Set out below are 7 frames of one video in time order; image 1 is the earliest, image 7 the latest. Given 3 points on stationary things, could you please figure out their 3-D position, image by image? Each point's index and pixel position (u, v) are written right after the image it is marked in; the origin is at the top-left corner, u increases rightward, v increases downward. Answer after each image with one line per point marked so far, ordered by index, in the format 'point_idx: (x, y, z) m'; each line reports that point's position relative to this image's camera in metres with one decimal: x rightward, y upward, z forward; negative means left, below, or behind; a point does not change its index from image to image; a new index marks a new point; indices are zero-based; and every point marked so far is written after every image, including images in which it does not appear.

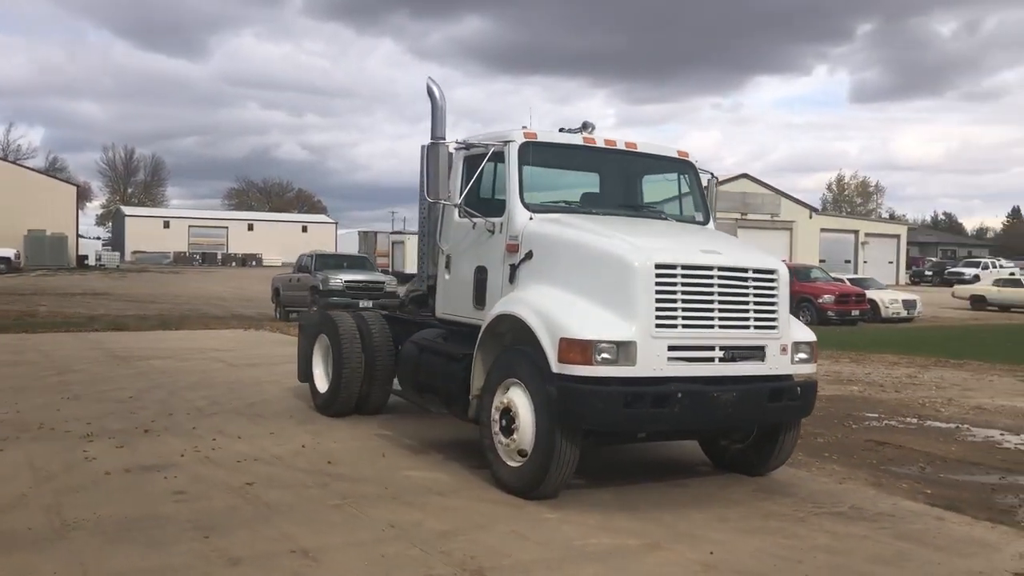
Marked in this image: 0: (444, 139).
0: (-0.6, +1.3, +8.1) m
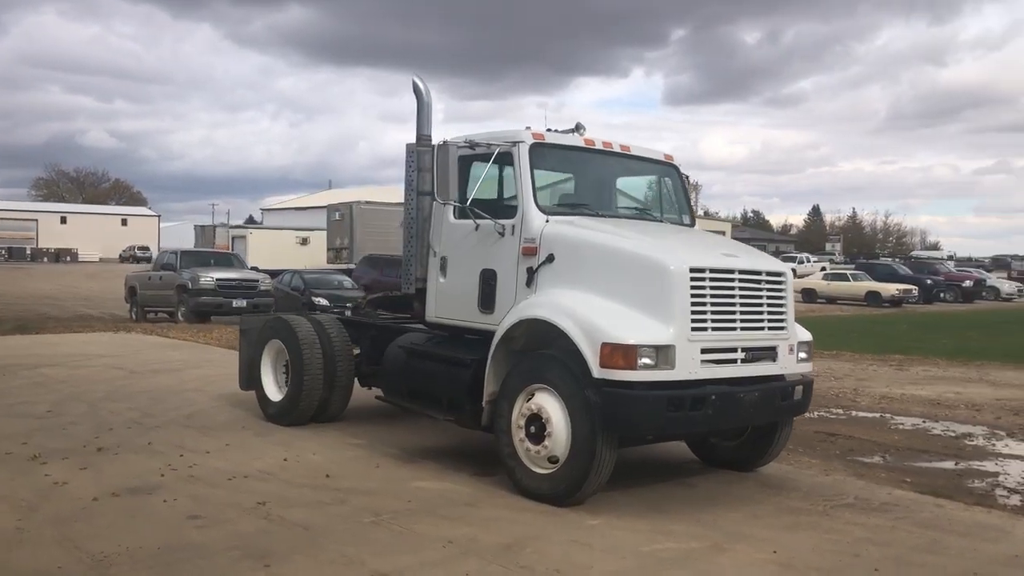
0: (-0.7, +1.2, +7.8) m
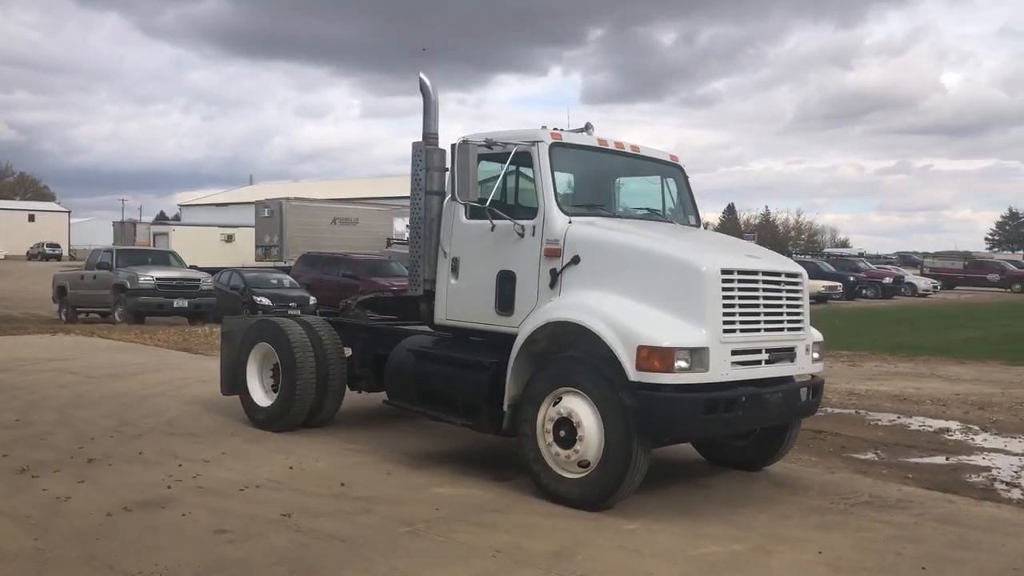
0: (-0.6, +1.2, +7.7) m
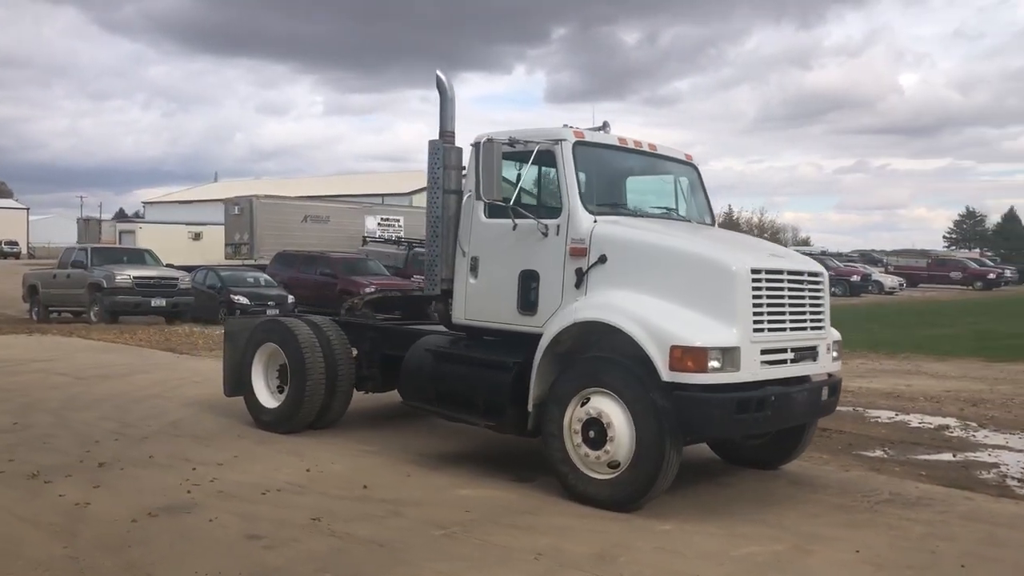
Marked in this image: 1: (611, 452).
0: (-0.5, +1.2, +7.6) m
1: (+0.6, -1.1, +6.3) m
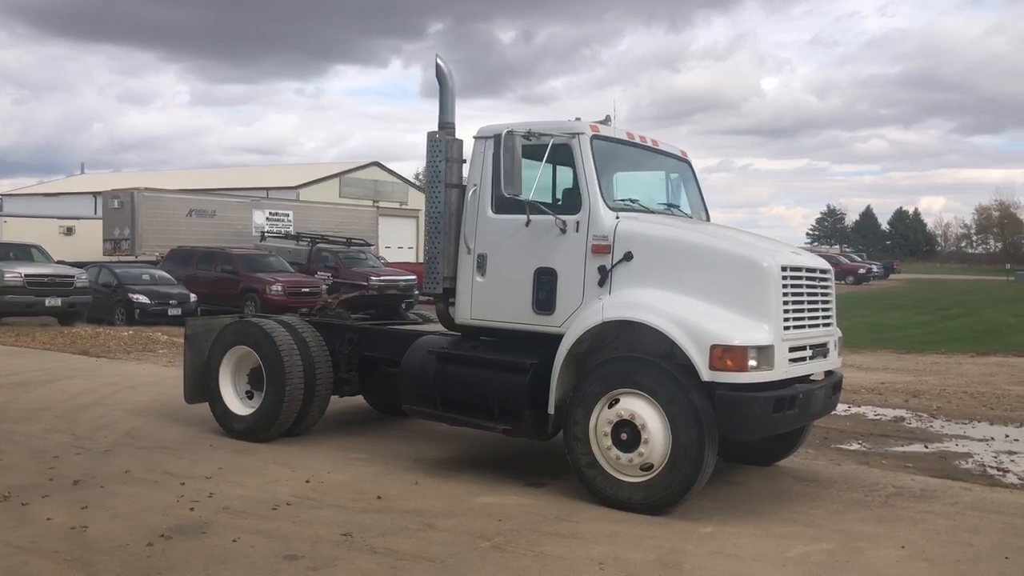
0: (-0.4, +1.2, +7.3) m
1: (+0.8, -1.1, +6.1) m
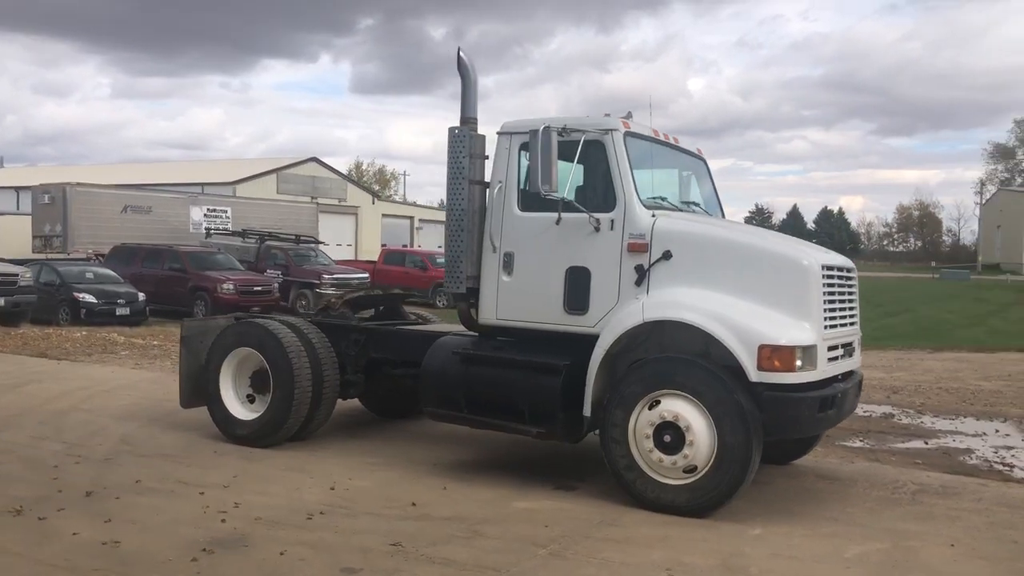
0: (-0.3, +1.2, +7.1) m
1: (+1.1, -1.1, +6.0) m
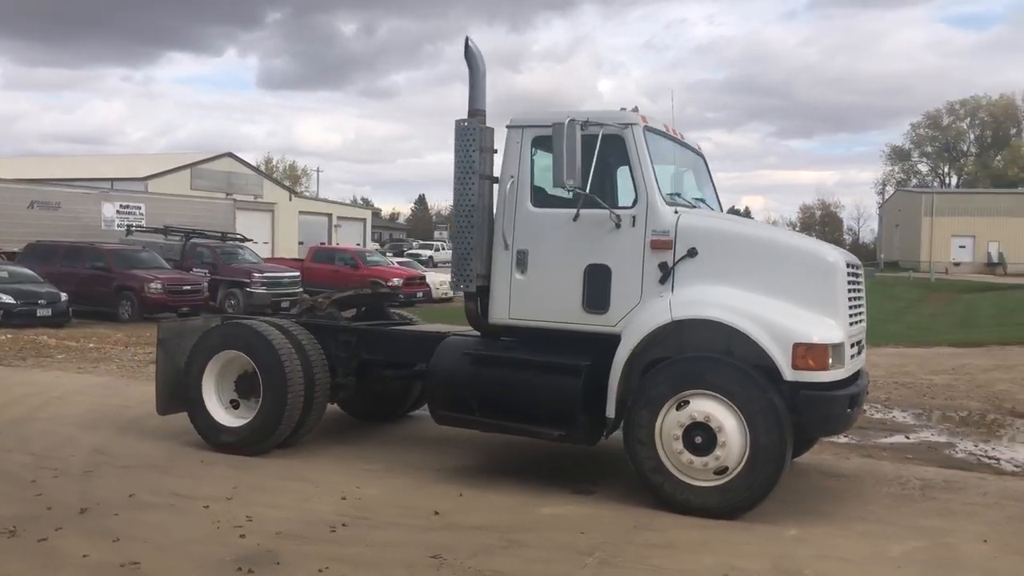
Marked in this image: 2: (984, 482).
0: (-0.2, +1.2, +6.8) m
1: (+1.3, -1.0, +5.9) m
2: (+3.6, -1.5, +7.3) m
